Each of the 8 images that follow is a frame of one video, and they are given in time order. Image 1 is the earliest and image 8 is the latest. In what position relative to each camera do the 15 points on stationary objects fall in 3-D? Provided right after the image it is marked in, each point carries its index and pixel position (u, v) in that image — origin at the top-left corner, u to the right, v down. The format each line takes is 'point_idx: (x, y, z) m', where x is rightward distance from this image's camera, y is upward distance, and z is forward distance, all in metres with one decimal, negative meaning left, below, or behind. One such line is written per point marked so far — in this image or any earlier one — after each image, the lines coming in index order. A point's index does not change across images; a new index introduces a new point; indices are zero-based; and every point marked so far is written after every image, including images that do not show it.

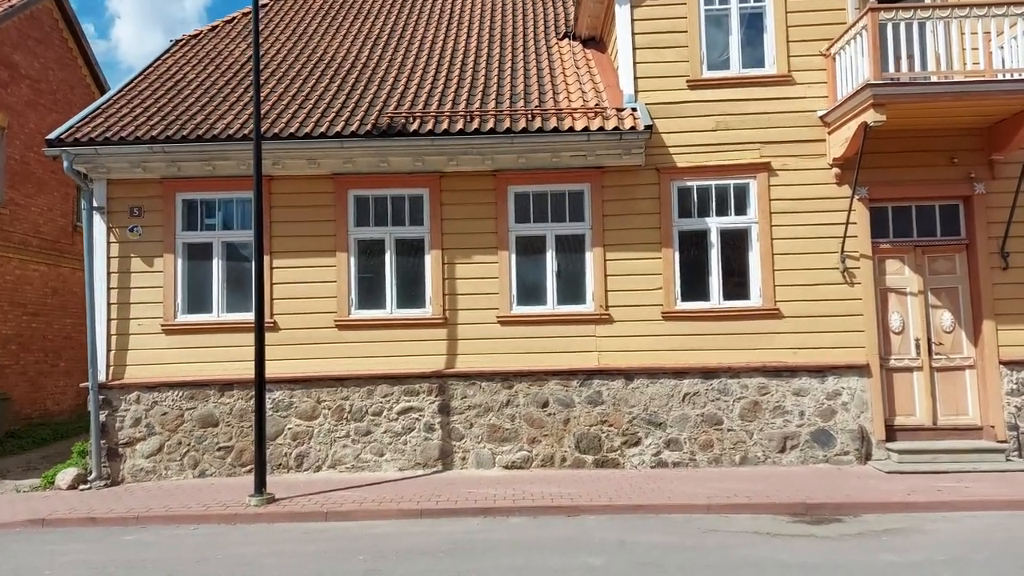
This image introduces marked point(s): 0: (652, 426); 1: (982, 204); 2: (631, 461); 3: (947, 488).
0: (+2.1, -2.1, +10.6) m
1: (+6.9, +1.2, +10.4) m
2: (+1.8, -2.6, +10.6) m
3: (+5.3, -2.4, +8.6) m
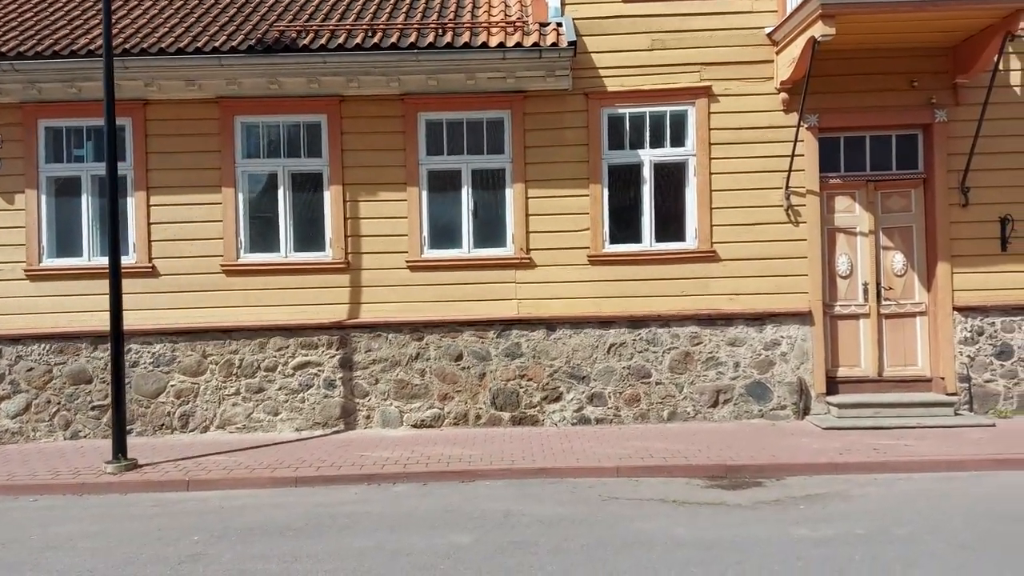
0: (+0.9, -1.3, +9.6) m
1: (+5.7, +2.1, +9.3) m
2: (+0.6, -1.8, +9.6) m
3: (+4.1, -1.8, +7.7) m
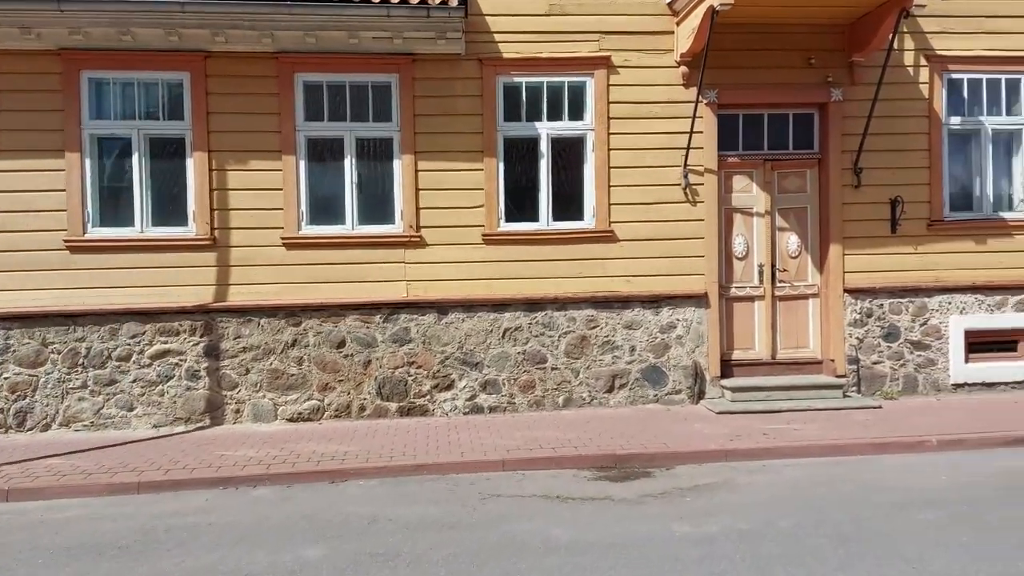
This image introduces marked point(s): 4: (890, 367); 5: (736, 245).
0: (-0.6, -1.0, +9.1) m
1: (+4.3, +2.3, +9.2) m
2: (-0.9, -1.5, +9.0) m
3: (+2.8, -1.6, +7.6) m
4: (+5.0, -1.0, +9.2) m
5: (+3.0, +0.6, +9.4) m
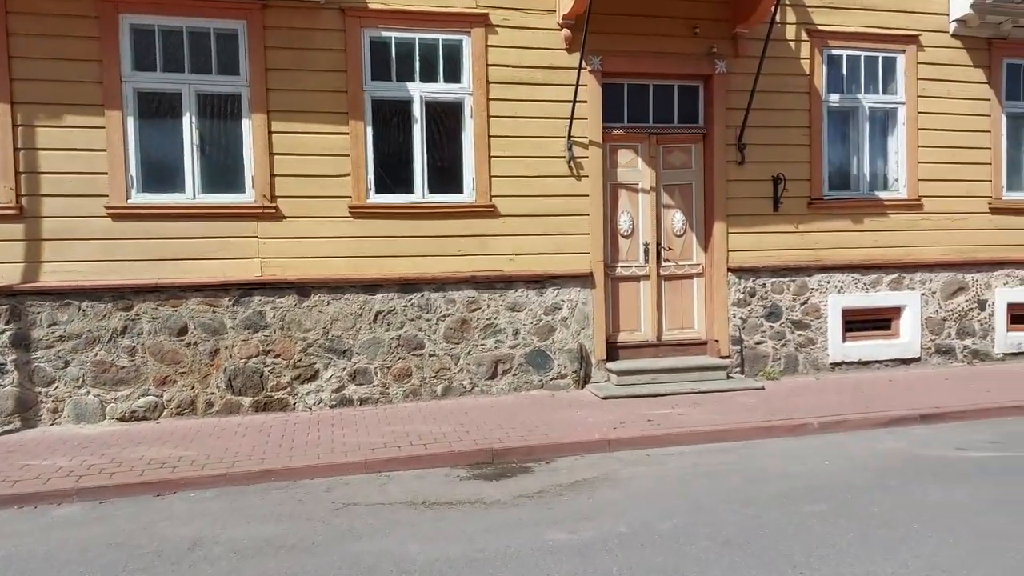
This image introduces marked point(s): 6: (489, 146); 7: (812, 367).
0: (-2.1, -0.8, +8.1) m
1: (+2.7, +2.6, +9.0) m
2: (-2.4, -1.3, +8.1) m
3: (+1.5, -1.3, +7.2) m
4: (+3.4, -0.8, +9.1) m
5: (+1.4, +0.8, +9.0) m
6: (-0.3, +1.7, +8.4) m
7: (+3.9, -1.0, +9.2) m
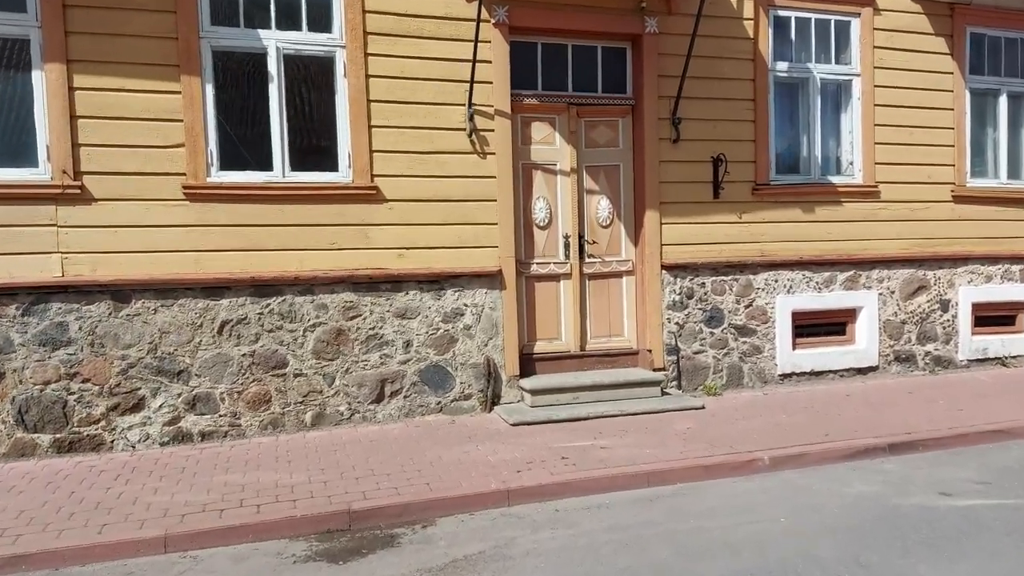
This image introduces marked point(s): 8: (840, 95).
0: (-3.1, -0.8, +6.4) m
1: (+1.5, +2.6, +7.5) m
2: (-3.4, -1.3, +6.3) m
3: (+0.5, -1.3, +5.7) m
4: (+2.2, -0.8, +7.8) m
5: (+0.2, +0.8, +7.5) m
6: (-1.4, +1.7, +6.7) m
7: (+2.8, -1.0, +8.0) m
8: (+3.9, +2.3, +8.4) m
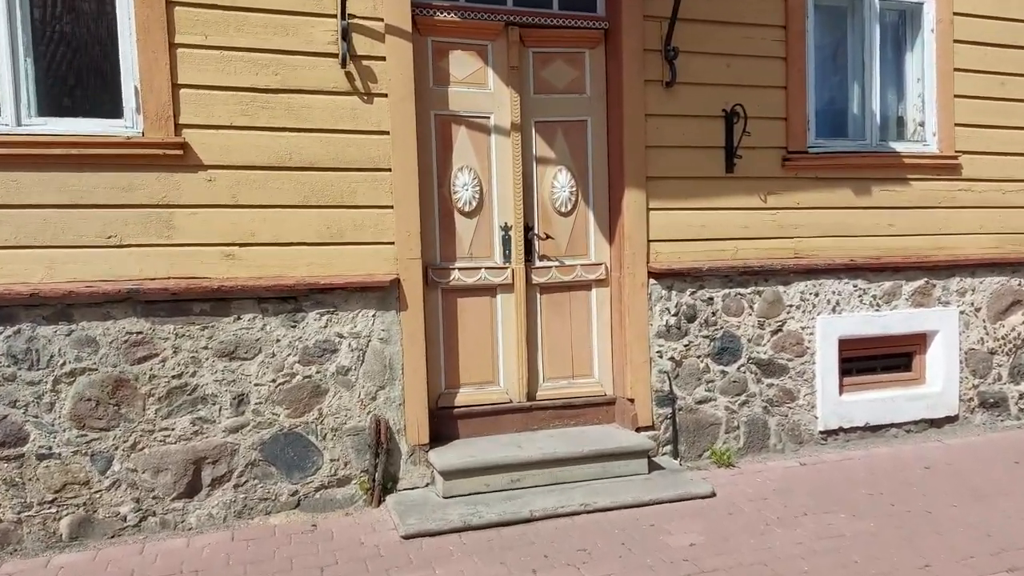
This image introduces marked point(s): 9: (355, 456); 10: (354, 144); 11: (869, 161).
0: (-3.7, -0.9, +3.7) m
1: (+0.9, +2.4, +5.0) m
2: (-4.1, -1.5, +3.7) m
3: (-0.1, -1.5, +3.1) m
4: (+1.6, -0.9, +5.3) m
5: (-0.4, +0.7, +4.9) m
6: (-2.0, +1.5, +4.1) m
7: (+2.1, -1.2, +5.4) m
8: (+3.3, +2.2, +5.9) m
9: (-1.0, -1.1, +4.6) m
10: (-1.0, +0.9, +4.5) m
11: (+2.8, +1.0, +5.6) m
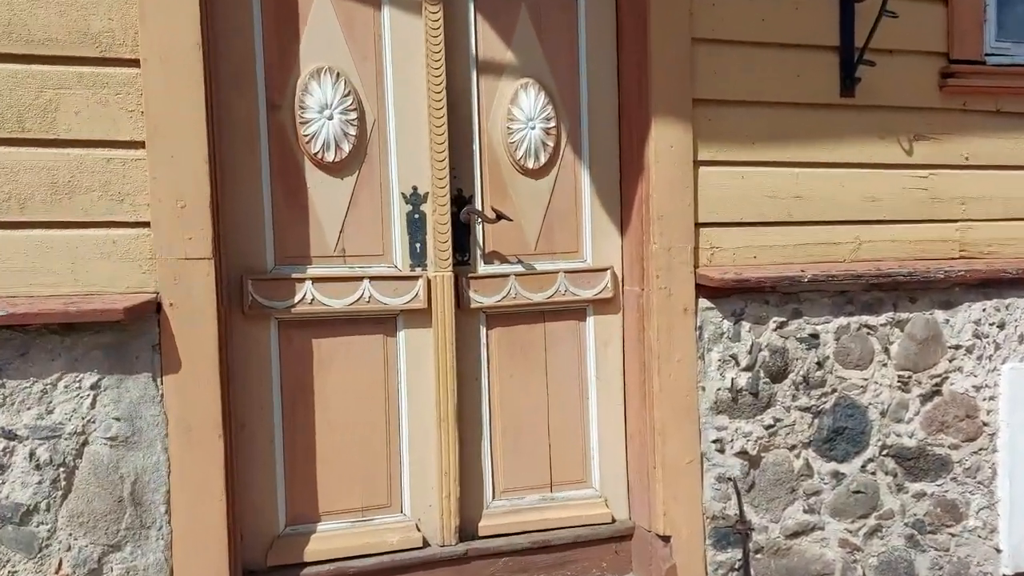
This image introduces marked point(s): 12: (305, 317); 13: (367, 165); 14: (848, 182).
0: (-4.1, -1.0, +1.3) m
1: (+0.6, +2.3, +2.5) m
2: (-4.4, -1.6, +1.2) m
3: (-0.4, -1.6, +0.6) m
4: (+1.3, -1.0, +2.8) m
5: (-0.7, +0.6, +2.4) m
6: (-2.3, +1.4, +1.7) m
7: (+1.8, -1.3, +2.9) m
8: (+3.0, +2.1, +3.4) m
9: (-1.3, -1.2, +2.1) m
10: (-1.3, +0.8, +2.0) m
11: (+2.5, +0.9, +3.1) m
12: (-0.7, -0.1, +2.4) m
13: (-0.5, +0.4, +2.5) m
14: (+1.3, +0.4, +2.8) m
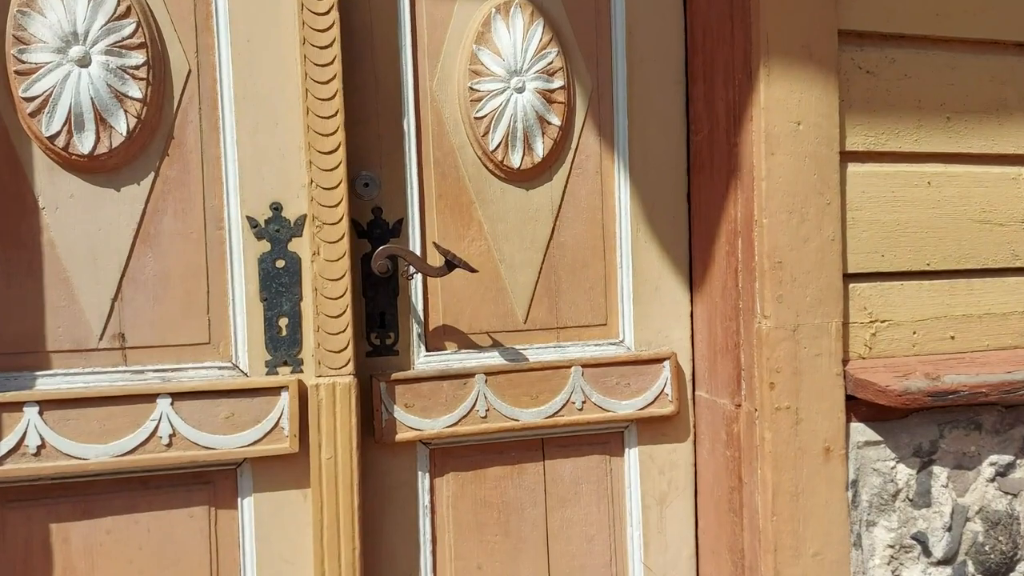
0: (-4.2, -1.2, +0.1) m
1: (+0.5, +2.1, +1.2) m
2: (-4.5, -1.7, +0.1) m
3: (-0.5, -1.8, -0.6) m
4: (+1.2, -1.2, +1.4) m
5: (-0.8, +0.4, +1.2) m
6: (-2.4, +1.2, +0.5) m
7: (+1.8, -1.5, +1.6) m
8: (+3.0, +1.8, +2.1) m
9: (-1.4, -1.4, +0.9) m
10: (-1.4, +0.6, +0.8) m
11: (+2.5, +0.7, +1.8) m
12: (-0.7, -0.3, +1.2) m
13: (-0.6, +0.2, +1.3) m
14: (+1.3, +0.2, +1.5) m
